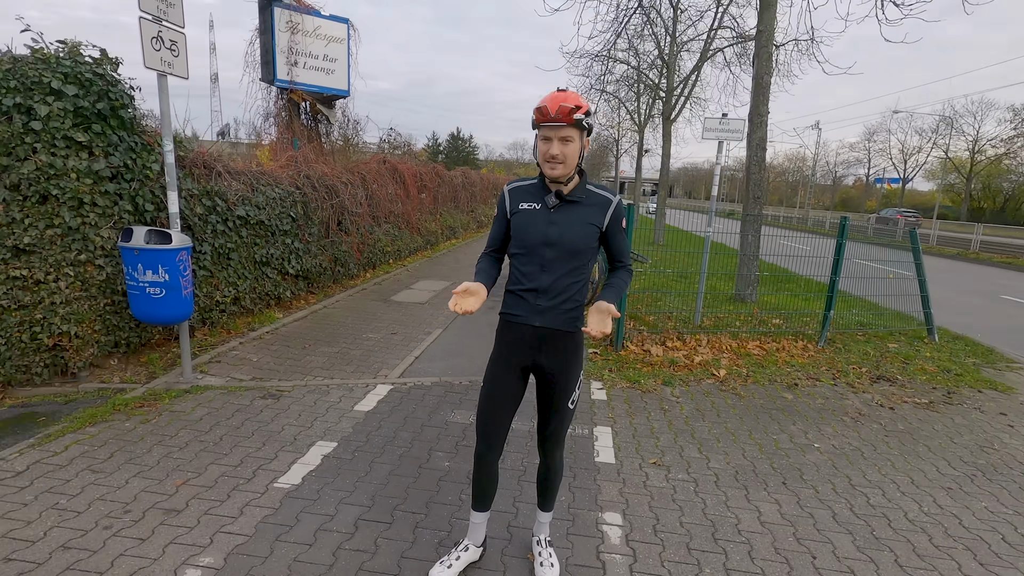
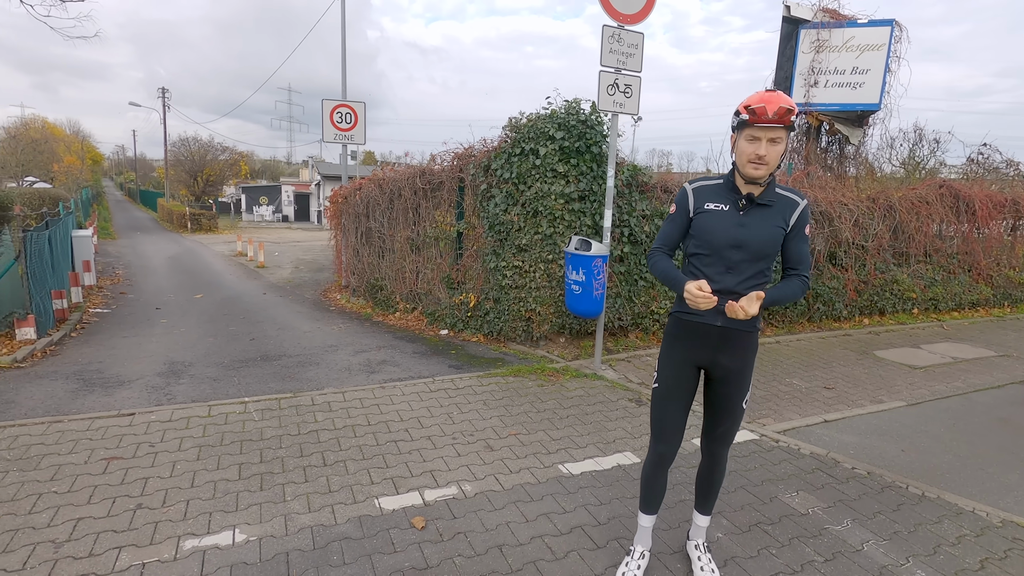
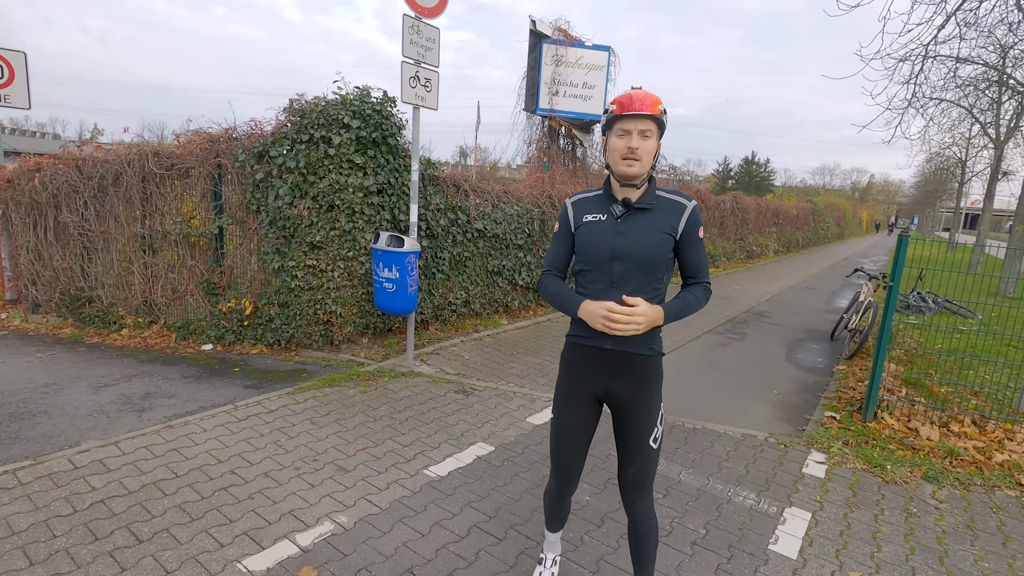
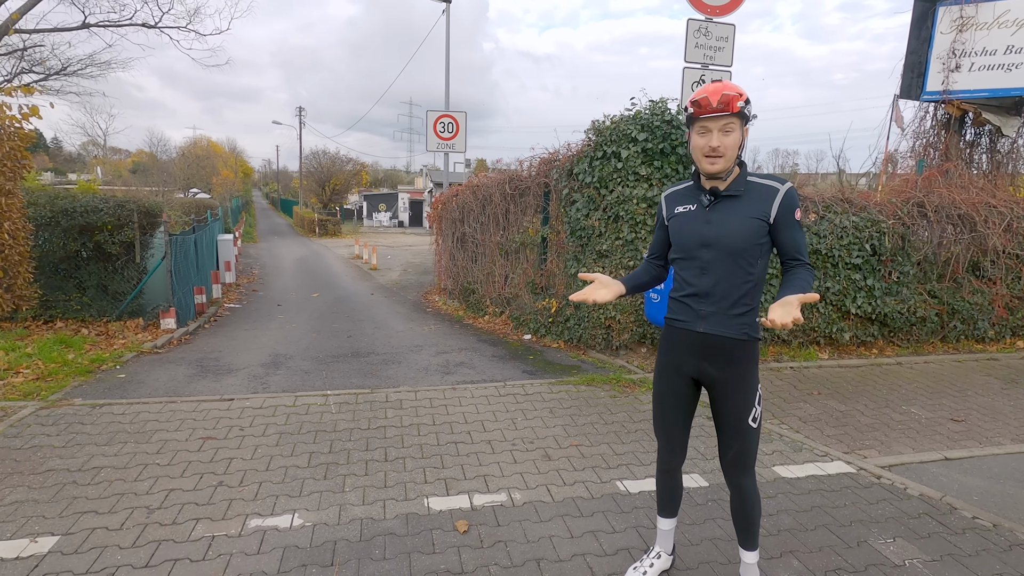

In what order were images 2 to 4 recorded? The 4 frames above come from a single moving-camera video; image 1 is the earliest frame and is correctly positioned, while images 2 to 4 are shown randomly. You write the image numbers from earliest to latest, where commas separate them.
3, 2, 4
